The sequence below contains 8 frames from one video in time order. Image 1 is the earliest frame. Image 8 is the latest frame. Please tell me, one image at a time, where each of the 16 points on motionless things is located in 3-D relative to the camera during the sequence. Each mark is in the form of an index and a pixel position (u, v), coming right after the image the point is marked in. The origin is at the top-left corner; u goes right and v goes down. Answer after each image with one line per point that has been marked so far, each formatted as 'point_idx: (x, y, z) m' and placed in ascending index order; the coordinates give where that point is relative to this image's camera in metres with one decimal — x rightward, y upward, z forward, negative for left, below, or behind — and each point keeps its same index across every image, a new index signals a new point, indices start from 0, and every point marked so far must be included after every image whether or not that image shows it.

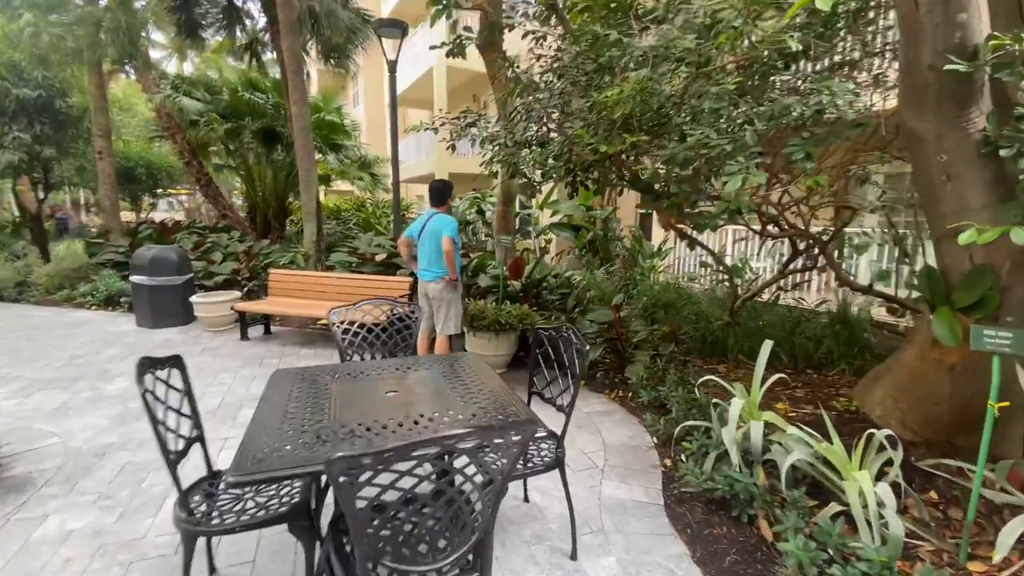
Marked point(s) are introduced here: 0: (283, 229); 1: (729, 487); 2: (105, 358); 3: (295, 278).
0: (-5.4, +1.4, +11.4) m
1: (+1.0, -0.9, +2.3) m
2: (-4.0, -0.7, +4.8) m
3: (-2.6, +0.1, +5.9) m
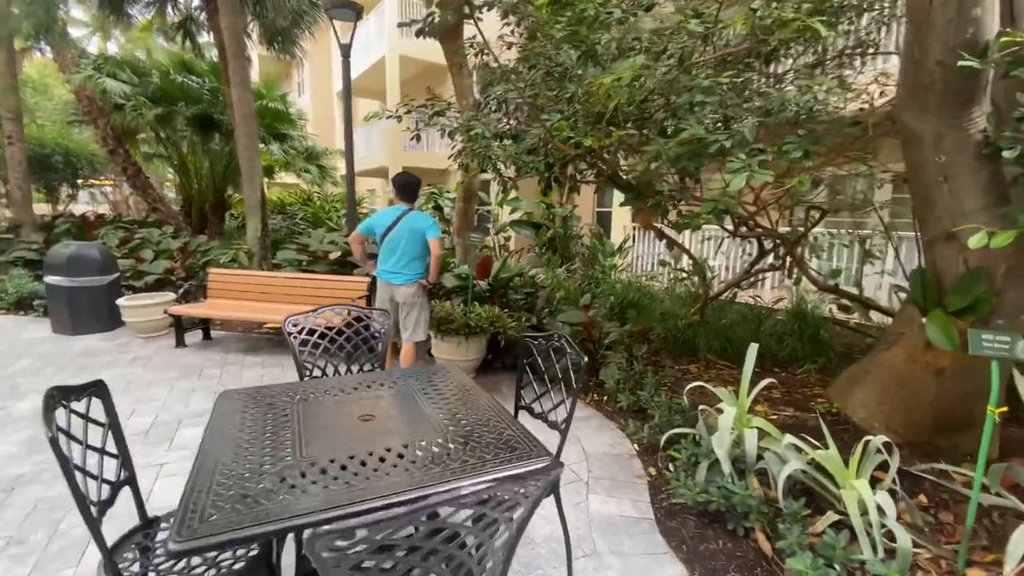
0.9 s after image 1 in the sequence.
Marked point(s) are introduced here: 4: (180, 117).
0: (-6.3, +1.4, +10.6) m
1: (+0.9, -0.9, +2.2) m
2: (-4.2, -0.7, +4.2) m
3: (-3.0, +0.1, +5.4) m
4: (-6.3, +3.2, +9.3) m
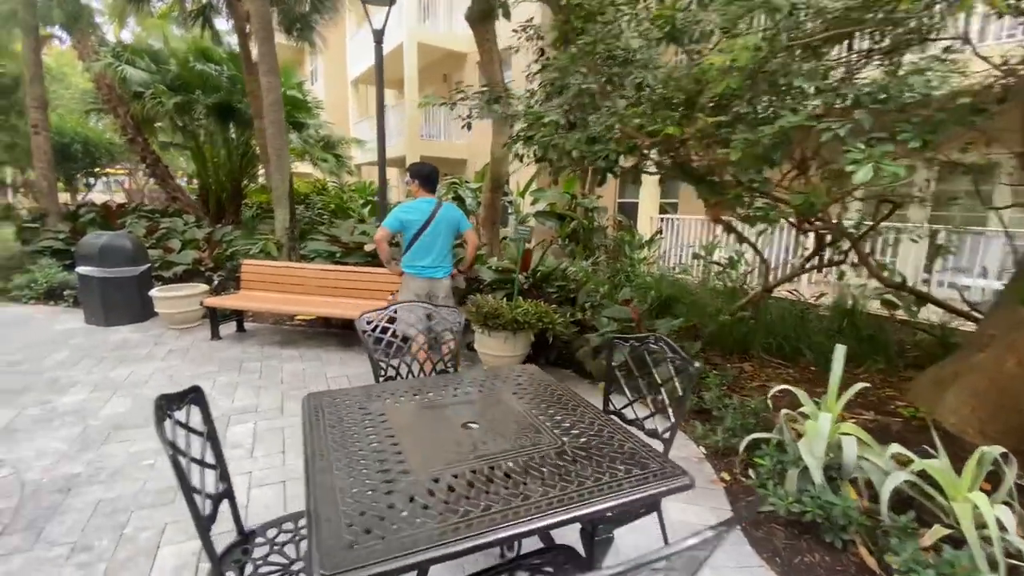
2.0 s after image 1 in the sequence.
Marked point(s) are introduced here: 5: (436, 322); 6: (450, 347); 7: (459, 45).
0: (-5.8, +1.6, +10.5) m
1: (+1.3, -0.9, +2.1) m
2: (-3.9, -0.6, +4.1) m
3: (-2.6, +0.2, +5.3) m
4: (-5.8, +3.4, +9.2) m
5: (-0.4, -0.2, +2.3) m
6: (-0.3, -0.3, +2.3) m
7: (-1.5, +6.7, +13.6) m
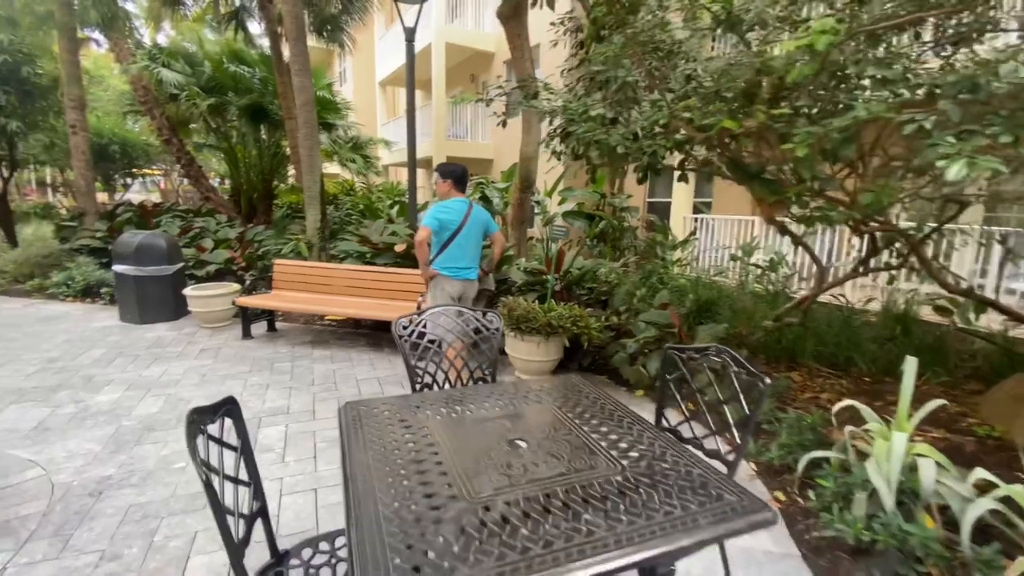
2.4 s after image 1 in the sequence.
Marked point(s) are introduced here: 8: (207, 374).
0: (-5.2, +1.7, +10.7) m
1: (+1.5, -1.0, +1.9) m
2: (-3.6, -0.6, +4.2) m
3: (-2.3, +0.2, +5.3) m
4: (-5.3, +3.4, +9.3) m
5: (-0.2, -0.2, +2.2) m
6: (-0.1, -0.3, +2.2) m
7: (-0.7, +6.7, +13.6) m
8: (-2.4, -0.7, +3.9) m
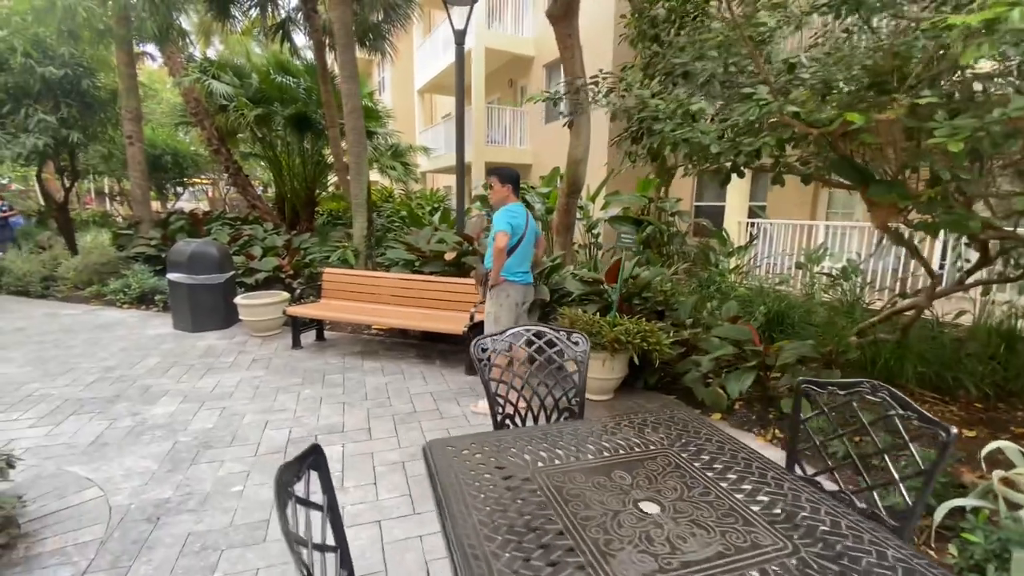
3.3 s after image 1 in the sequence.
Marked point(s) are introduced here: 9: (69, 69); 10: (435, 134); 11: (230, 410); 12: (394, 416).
0: (-4.3, +1.5, +10.7) m
1: (+1.8, -1.0, +1.5) m
2: (-3.1, -0.7, +4.2) m
3: (-1.7, +0.1, +5.2) m
4: (-4.5, +3.3, +9.5) m
5: (+0.2, -0.2, +1.9) m
6: (+0.2, -0.4, +2.0) m
7: (+0.4, +6.5, +13.4) m
8: (-2.0, -0.8, +3.8) m
9: (-7.1, +3.5, +7.9) m
10: (-2.6, +5.1, +16.4) m
11: (-1.9, -0.8, +3.4) m
12: (-0.8, -0.9, +3.3) m
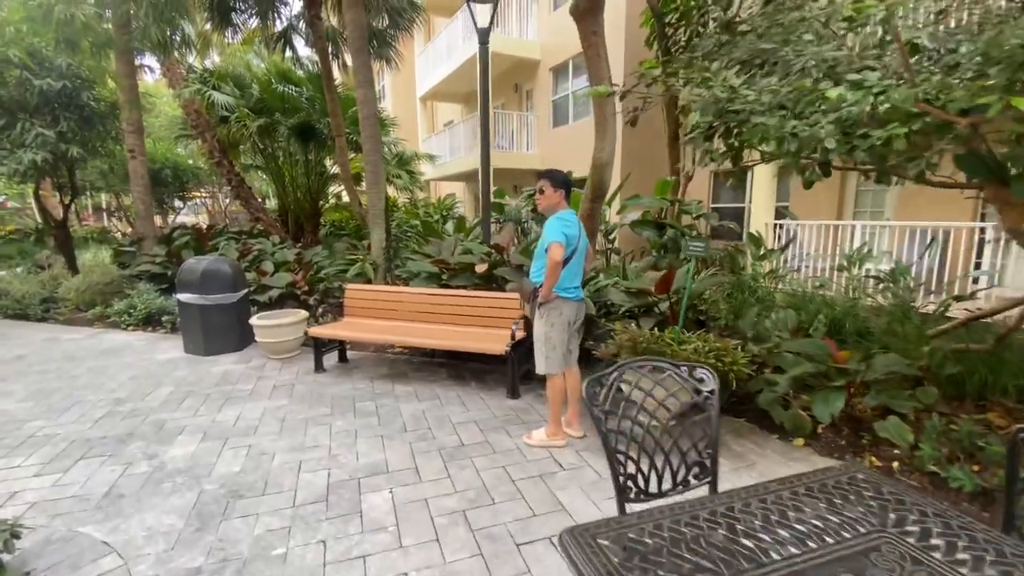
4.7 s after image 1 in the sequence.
0: (-4.0, +1.2, +10.4) m
1: (+2.2, -1.1, +1.2) m
2: (-2.7, -0.9, +3.8) m
3: (-1.4, -0.1, +4.9) m
4: (-4.2, +3.0, +9.2) m
5: (+0.5, -0.3, +1.6) m
6: (+0.6, -0.4, +1.6) m
7: (+0.5, +6.3, +13.2) m
8: (-1.6, -0.9, +3.5) m
9: (-6.9, +3.2, +7.6) m
10: (-2.4, +4.8, +16.1) m
11: (-1.6, -1.0, +3.0) m
12: (-0.4, -1.0, +3.0) m
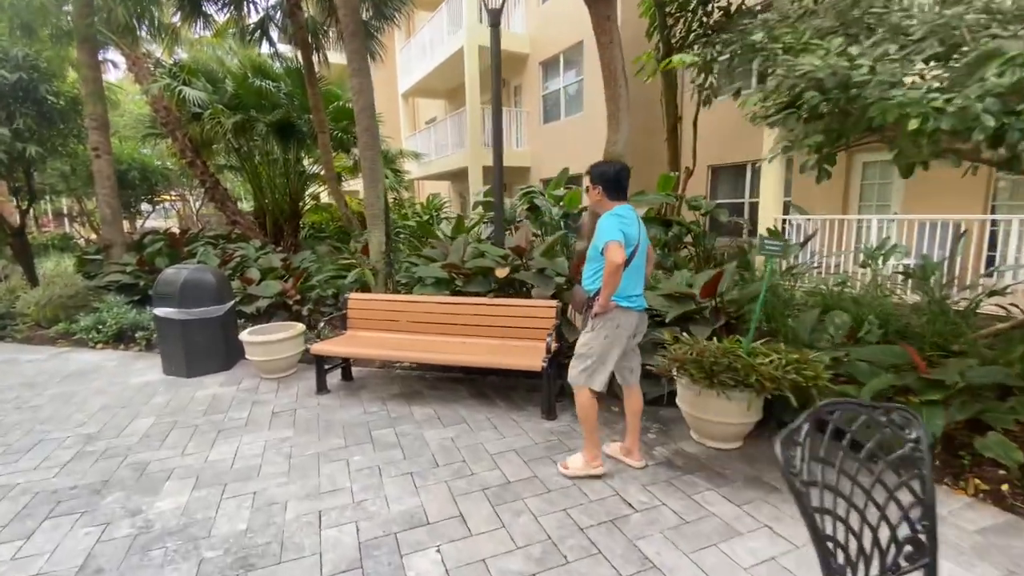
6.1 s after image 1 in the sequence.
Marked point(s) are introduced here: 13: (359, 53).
0: (-4.1, +1.1, +9.8) m
1: (+2.5, -1.1, +0.9) m
2: (-2.5, -1.0, +3.3) m
3: (-1.2, -0.1, +4.4) m
4: (-4.3, +2.9, +8.5) m
5: (+0.9, -0.4, +1.2) m
6: (+0.9, -0.5, +1.2) m
7: (+0.2, +6.2, +12.7) m
8: (-1.3, -1.0, +3.0) m
9: (-6.8, +3.0, +6.8) m
10: (-2.8, +4.7, +15.6) m
11: (-1.3, -1.1, +2.5) m
12: (-0.1, -1.0, +2.6) m
13: (-1.6, +2.5, +5.2) m
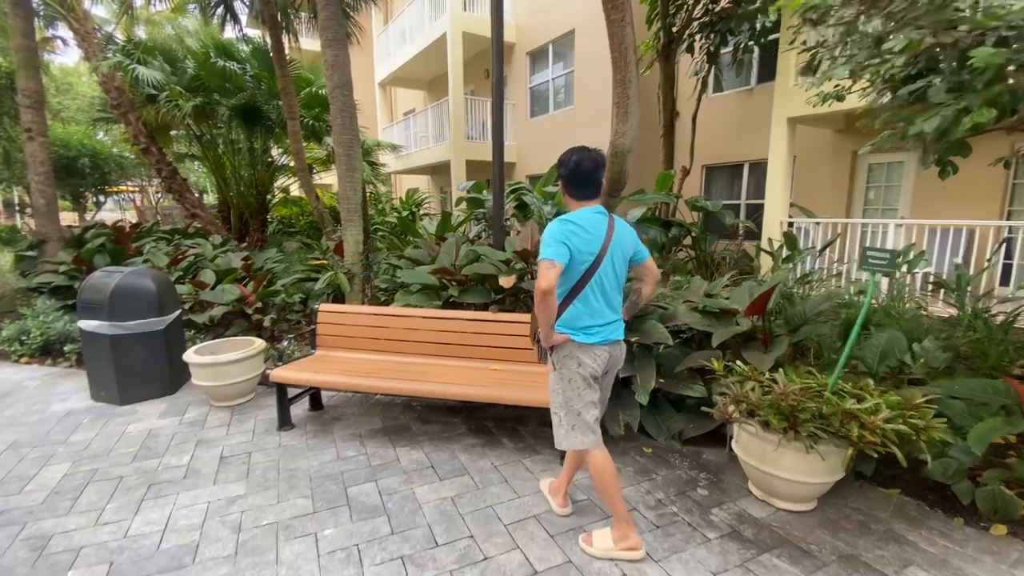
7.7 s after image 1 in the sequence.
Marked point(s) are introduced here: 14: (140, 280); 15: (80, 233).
0: (-4.3, +1.1, +8.9) m
1: (+2.7, -1.2, +0.3) m
2: (-2.4, -1.1, +2.5) m
3: (-1.1, -0.2, +3.7) m
4: (-4.4, +2.8, +7.6) m
5: (+1.1, -0.5, +0.6) m
6: (+1.1, -0.6, +0.6) m
7: (-0.1, +6.2, +12.0) m
8: (-1.2, -1.1, +2.2) m
9: (-6.9, +3.0, +5.8) m
10: (-3.2, +4.7, +14.7) m
11: (-1.2, -1.2, +1.8) m
12: (0.0, -1.1, +1.9) m
13: (-1.6, +2.4, +4.4) m
14: (-2.9, +0.1, +3.8) m
15: (-5.6, +0.7, +6.3) m
